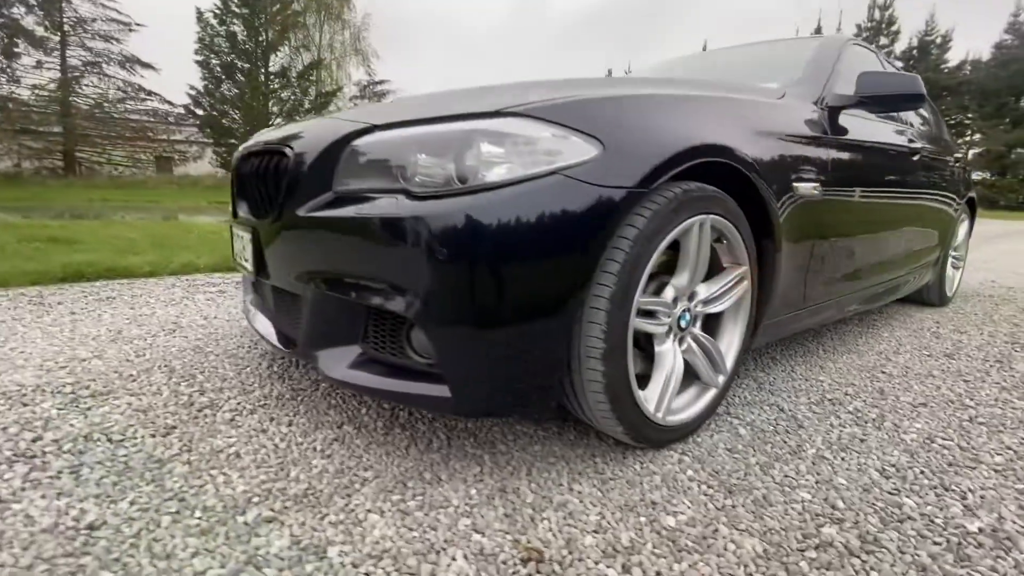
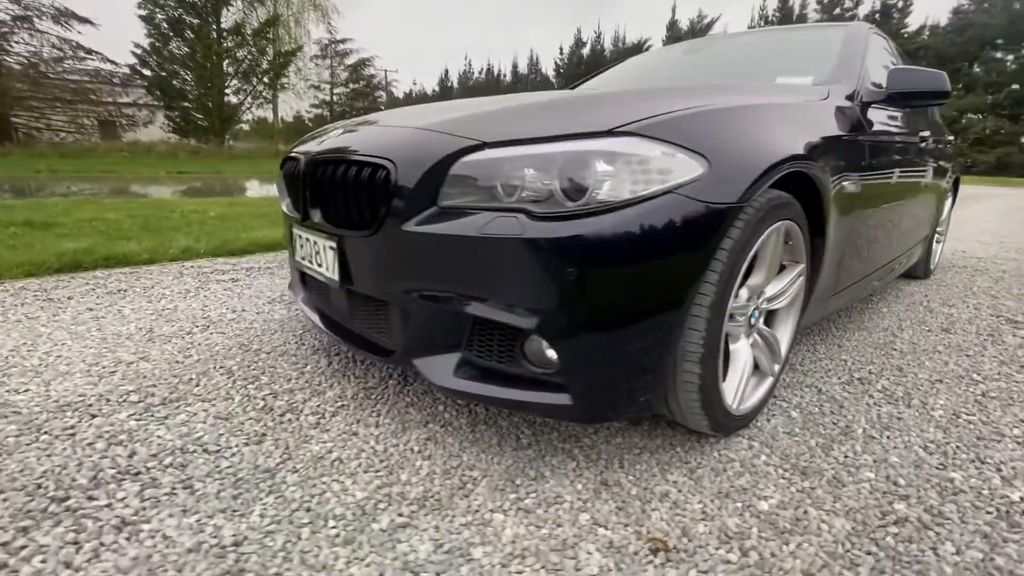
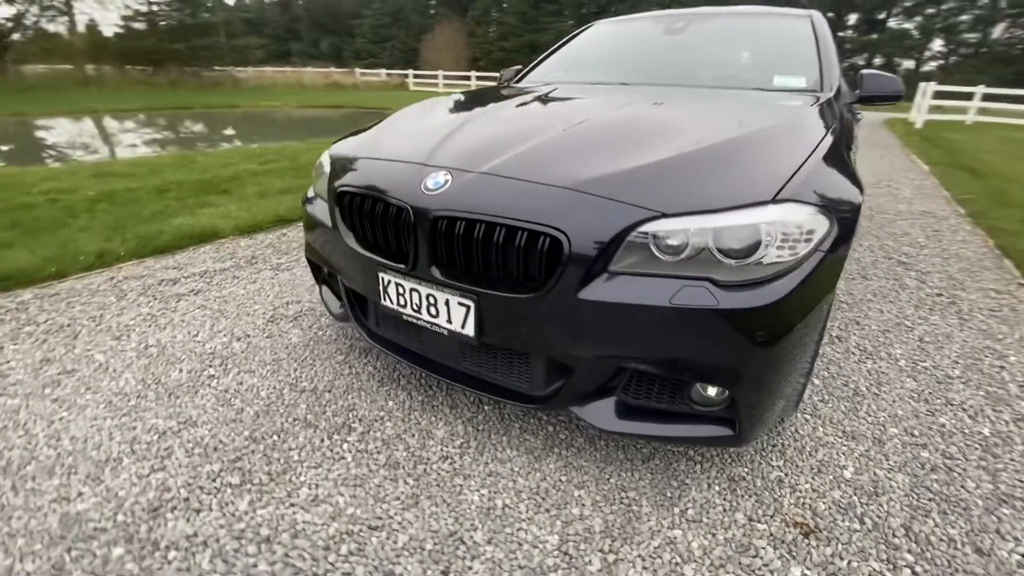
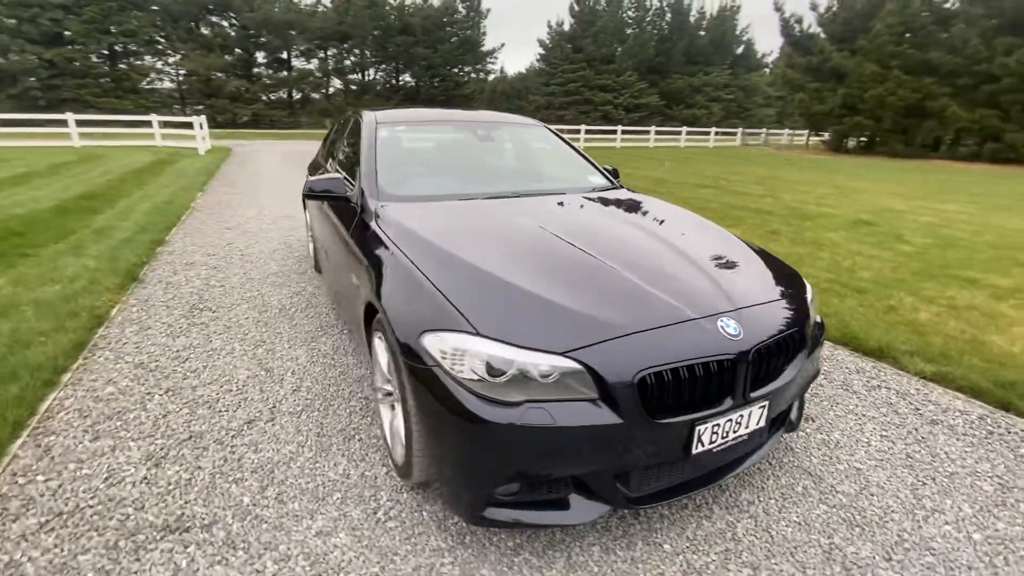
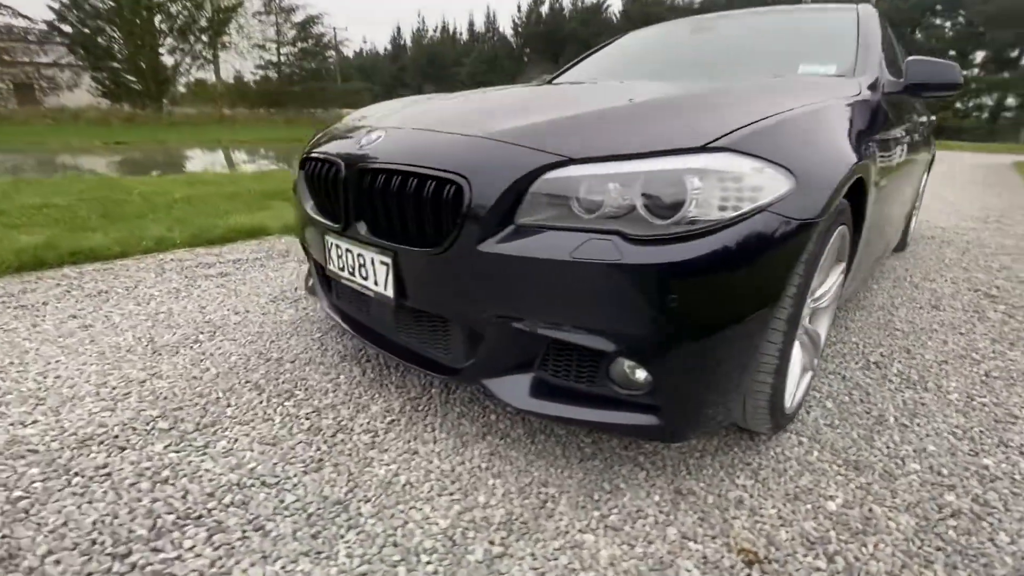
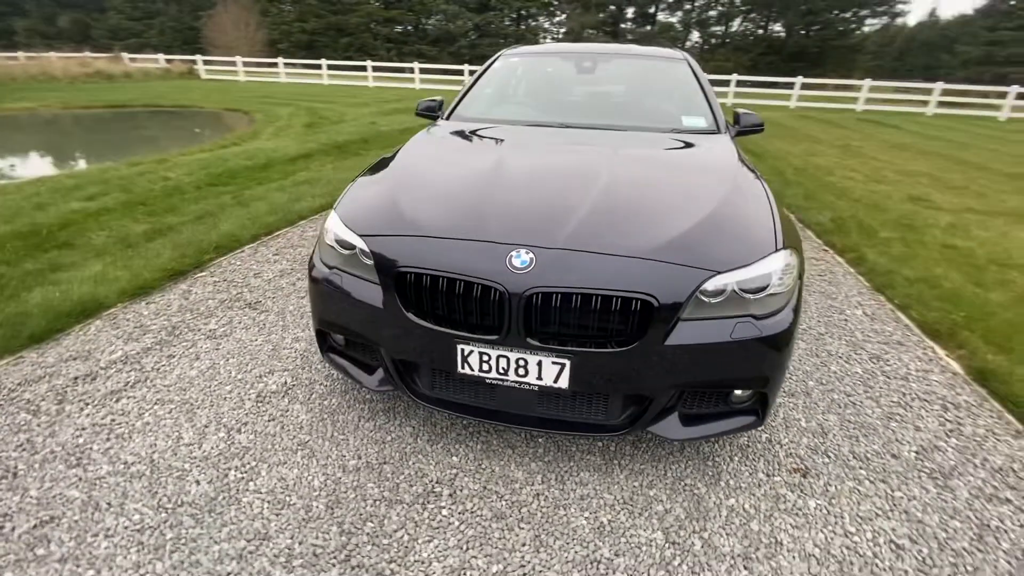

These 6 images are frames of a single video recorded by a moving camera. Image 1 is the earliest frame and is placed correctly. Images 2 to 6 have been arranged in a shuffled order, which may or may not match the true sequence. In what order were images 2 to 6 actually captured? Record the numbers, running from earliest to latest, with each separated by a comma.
2, 5, 3, 6, 4
